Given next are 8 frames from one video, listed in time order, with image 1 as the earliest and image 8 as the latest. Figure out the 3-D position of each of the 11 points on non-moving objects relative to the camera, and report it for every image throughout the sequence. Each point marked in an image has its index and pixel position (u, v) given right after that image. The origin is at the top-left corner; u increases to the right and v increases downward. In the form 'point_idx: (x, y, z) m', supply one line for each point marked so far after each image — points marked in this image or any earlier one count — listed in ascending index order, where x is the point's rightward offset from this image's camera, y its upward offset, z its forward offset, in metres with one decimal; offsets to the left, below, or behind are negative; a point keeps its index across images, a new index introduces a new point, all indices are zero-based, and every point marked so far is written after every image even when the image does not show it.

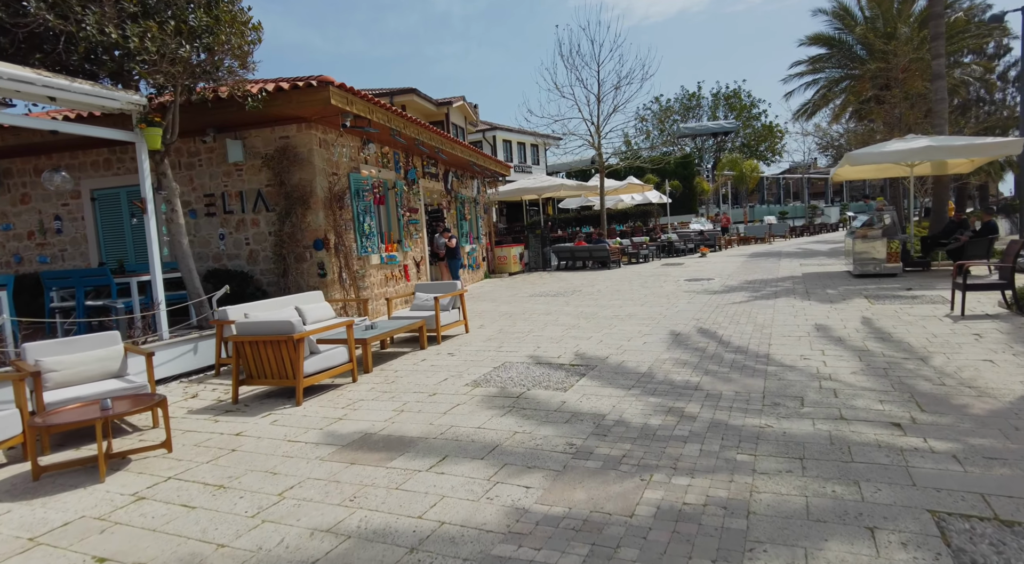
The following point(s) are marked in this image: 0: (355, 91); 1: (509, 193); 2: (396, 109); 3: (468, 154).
0: (-2.3, +2.7, +9.1) m
1: (-0.1, +2.7, +19.4) m
2: (-1.9, +2.8, +10.4) m
3: (-1.0, +3.0, +14.9) m
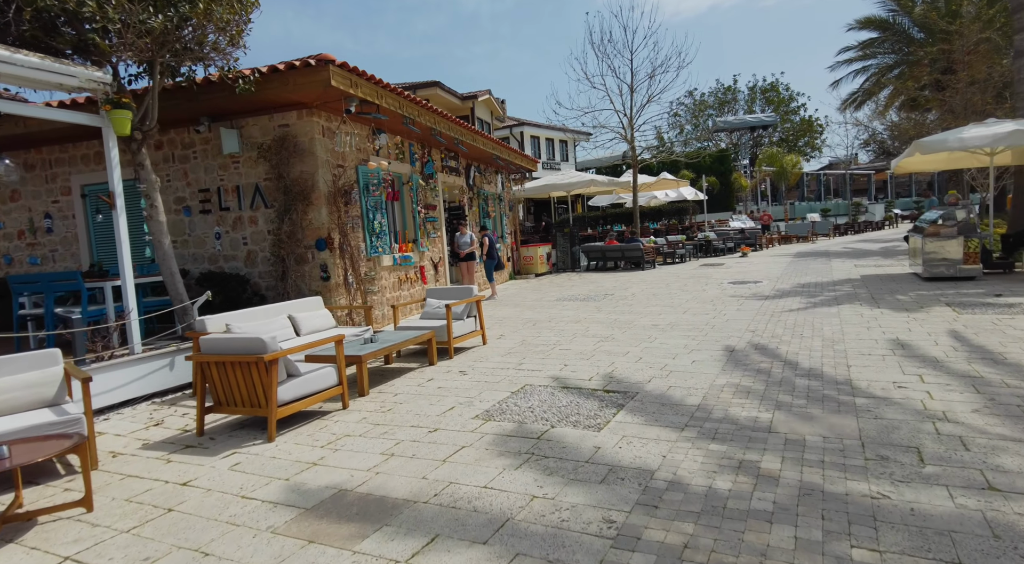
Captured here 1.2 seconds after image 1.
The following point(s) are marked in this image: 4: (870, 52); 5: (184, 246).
0: (-1.9, +2.6, +8.1) m
1: (+0.7, +2.6, +18.3) m
2: (-1.5, +2.7, +9.4) m
3: (-0.4, +2.9, +13.8) m
4: (+11.7, +7.5, +20.9) m
5: (-4.7, +0.5, +9.1) m
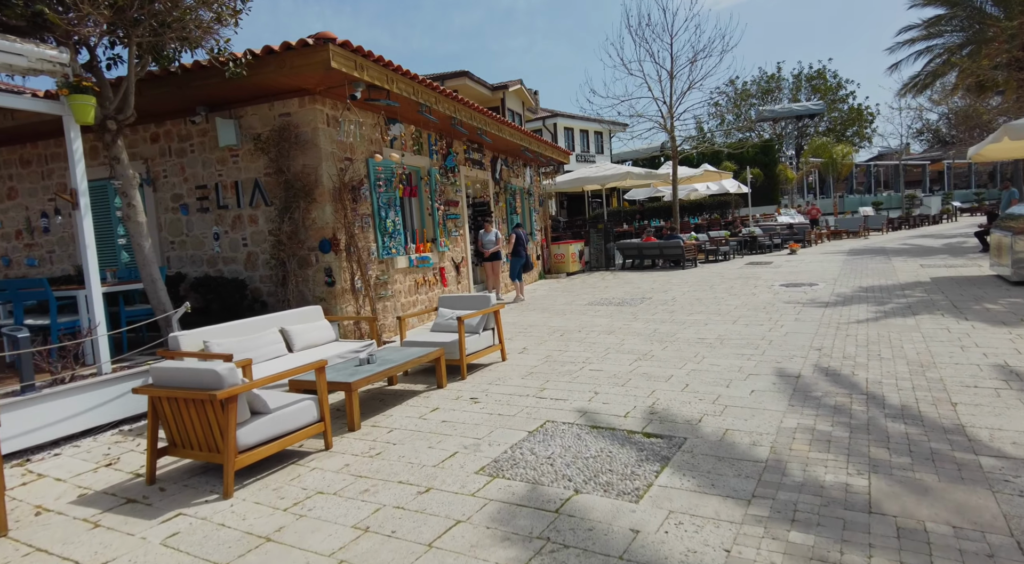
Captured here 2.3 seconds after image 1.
0: (-1.7, +2.6, +7.2) m
1: (+1.5, +2.6, +17.3) m
2: (-1.2, +2.7, +8.5) m
3: (+0.2, +2.9, +12.9) m
4: (+12.7, +7.5, +19.2) m
5: (-4.3, +0.5, +8.4) m
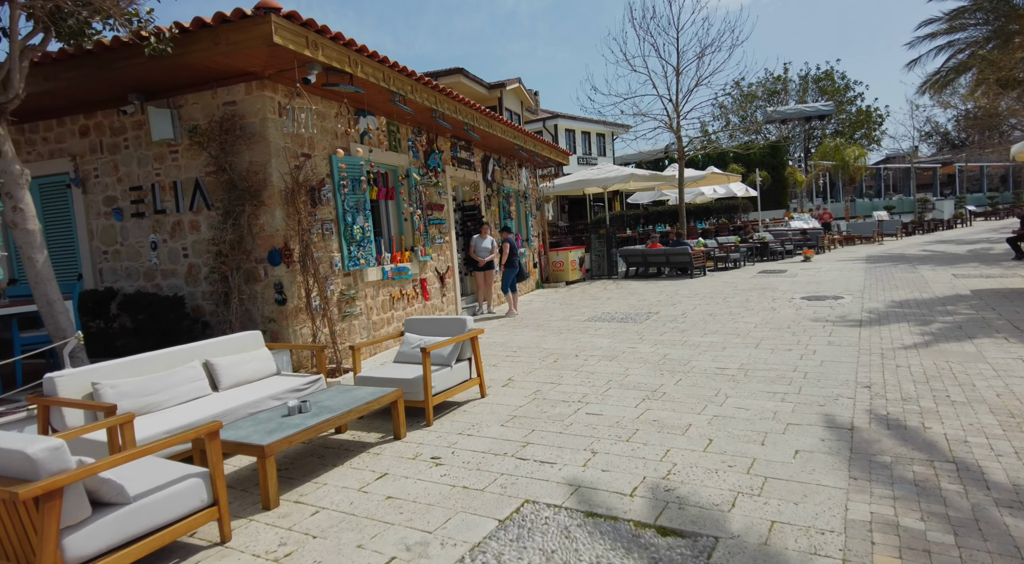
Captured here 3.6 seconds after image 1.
0: (-1.8, +2.4, +6.1) m
1: (+1.4, +2.4, +16.1) m
2: (-1.3, +2.5, +7.3) m
3: (0.0, +2.7, +11.7) m
4: (+12.6, +7.3, +18.1) m
5: (-4.5, +0.3, +7.3) m
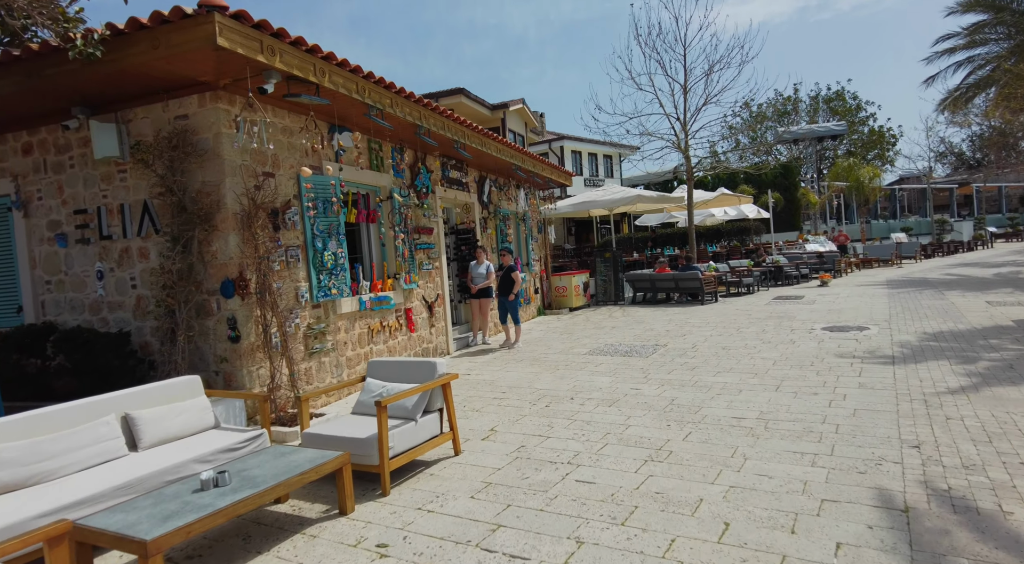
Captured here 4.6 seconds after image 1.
0: (-2.0, +2.1, +5.4) m
1: (+1.4, +1.8, +15.4) m
2: (-1.5, +2.2, +6.6) m
3: (-0.1, +2.2, +11.0) m
4: (+12.6, +6.6, +17.3) m
5: (-4.6, -0.1, +6.6) m
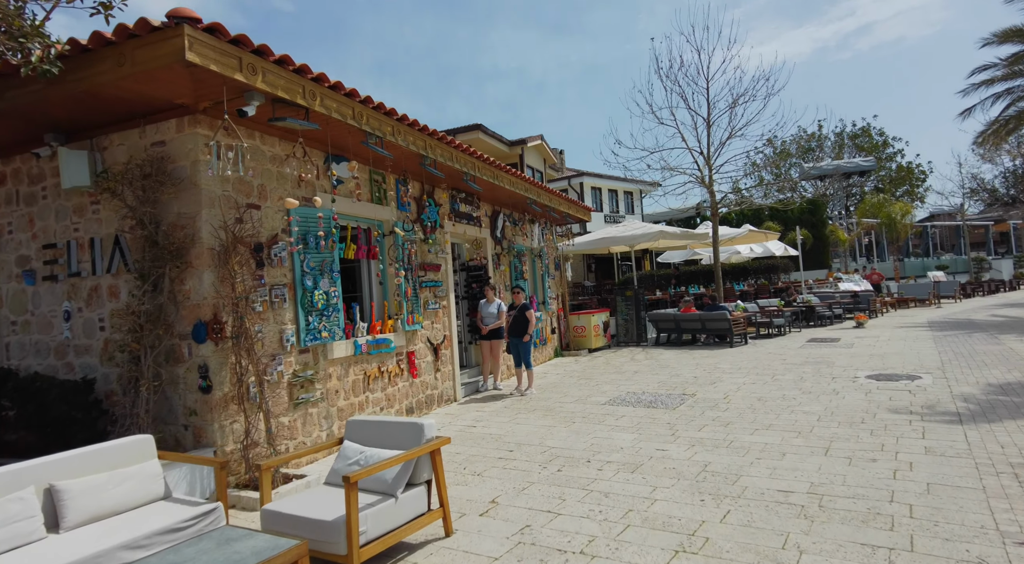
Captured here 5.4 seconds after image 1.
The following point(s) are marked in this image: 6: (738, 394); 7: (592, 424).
0: (-1.9, +1.8, +4.8) m
1: (+1.7, +0.9, +14.7) m
2: (-1.4, +1.8, +6.1) m
3: (+0.2, +1.5, +10.4) m
4: (+13.1, +5.5, +16.5) m
5: (-4.5, -0.4, +6.0) m
6: (+2.8, -1.4, +8.0) m
7: (+0.8, -1.5, +6.8) m
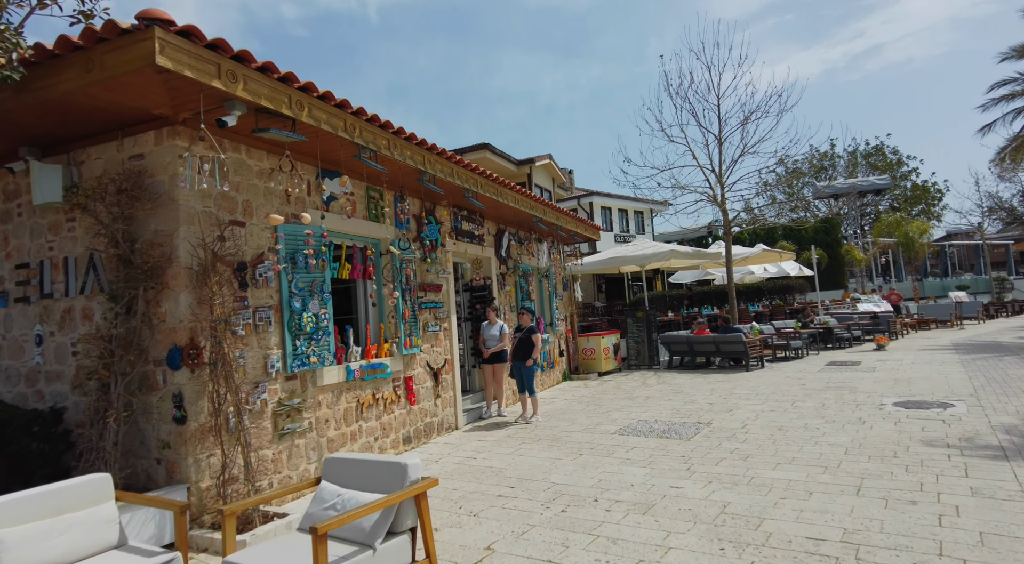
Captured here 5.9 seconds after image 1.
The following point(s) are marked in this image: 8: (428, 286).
0: (-2.0, +1.6, +4.5) m
1: (+1.9, +0.4, +14.3) m
2: (-1.4, +1.6, +5.8) m
3: (+0.3, +1.2, +10.0) m
4: (+13.2, +5.0, +16.1) m
5: (-4.5, -0.6, +5.6) m
6: (+2.8, -1.6, +7.5) m
7: (+0.9, -1.7, +6.3) m
8: (-1.1, 0.0, +8.1) m
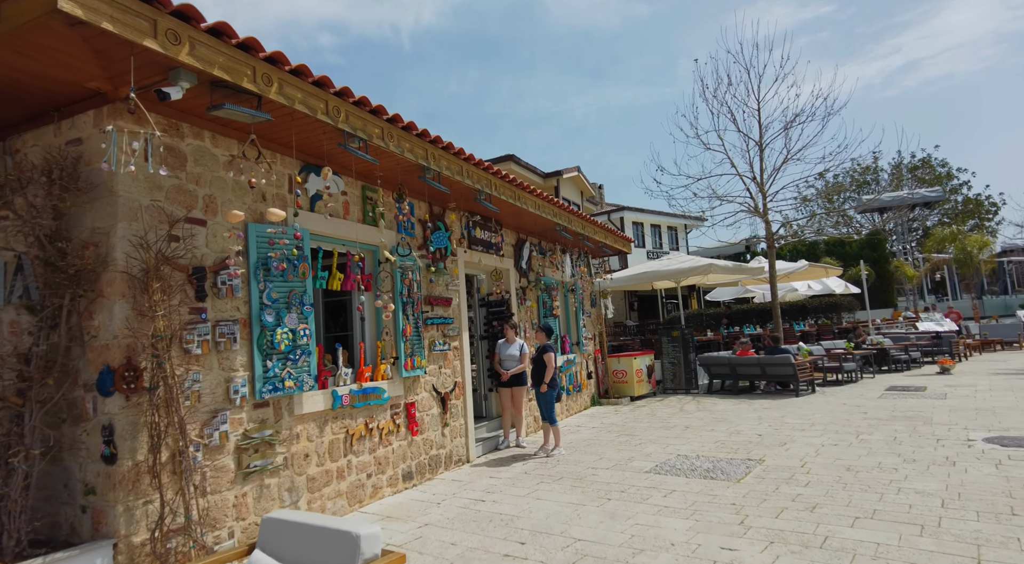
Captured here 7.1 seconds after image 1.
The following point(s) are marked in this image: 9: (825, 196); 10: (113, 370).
0: (-1.9, +1.6, +3.7) m
1: (+2.4, +0.1, +13.2) m
2: (-1.3, +1.5, +4.9) m
3: (+0.6, +1.0, +9.1) m
4: (+13.8, +4.7, +14.6) m
5: (-4.4, -0.7, +4.9) m
6: (+3.0, -1.8, +6.3) m
7: (+1.0, -1.8, +5.2) m
8: (-0.9, -0.2, +7.2) m
9: (+9.4, +2.6, +19.2) m
10: (-2.4, -0.5, +3.9) m
